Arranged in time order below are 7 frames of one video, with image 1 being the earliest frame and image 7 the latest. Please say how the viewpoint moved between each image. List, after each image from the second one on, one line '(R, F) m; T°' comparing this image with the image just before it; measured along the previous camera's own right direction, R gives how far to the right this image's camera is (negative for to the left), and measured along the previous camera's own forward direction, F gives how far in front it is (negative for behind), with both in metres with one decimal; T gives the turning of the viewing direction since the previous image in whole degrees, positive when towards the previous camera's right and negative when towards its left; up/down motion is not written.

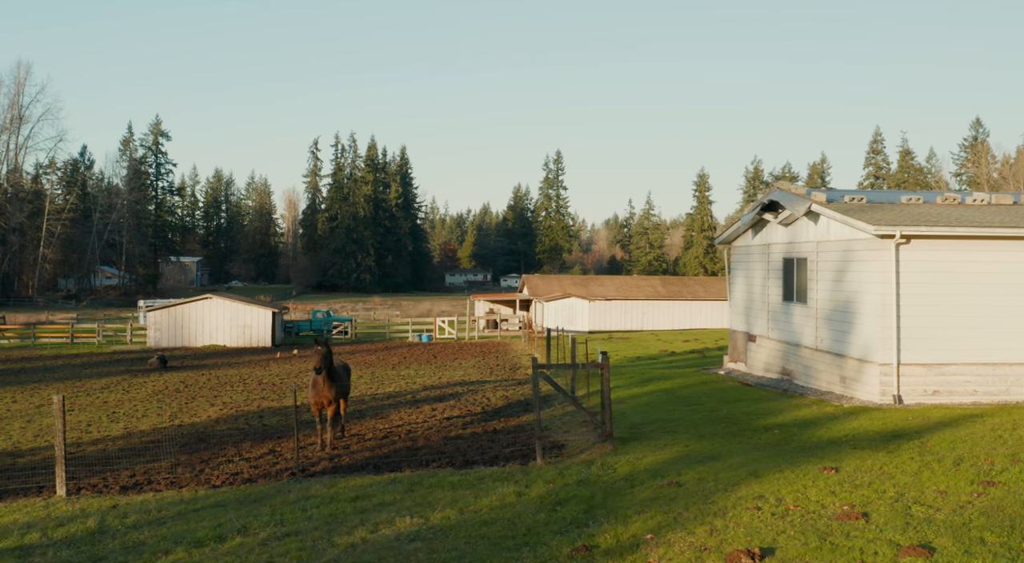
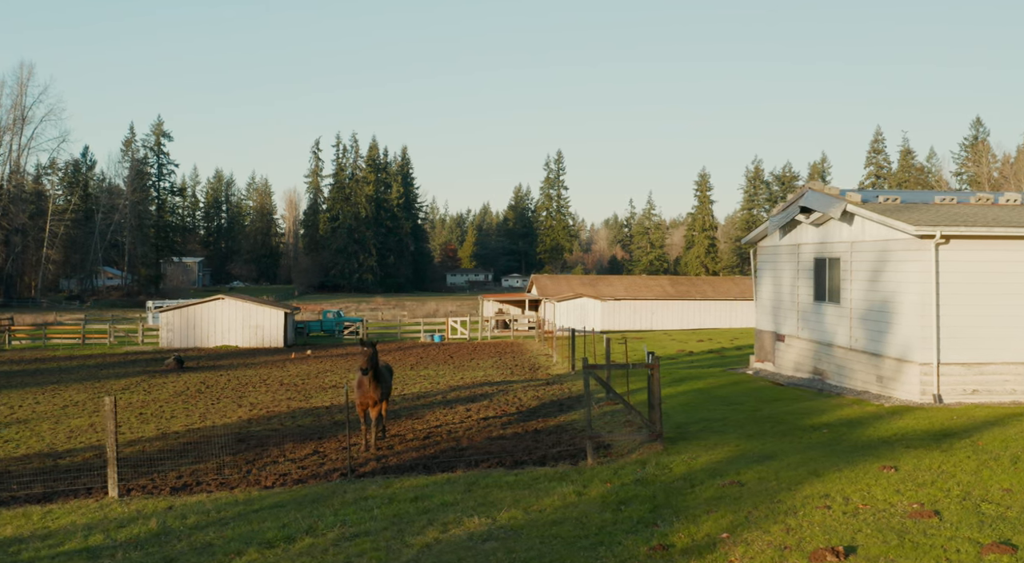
(-0.8, -0.1) m; 0°
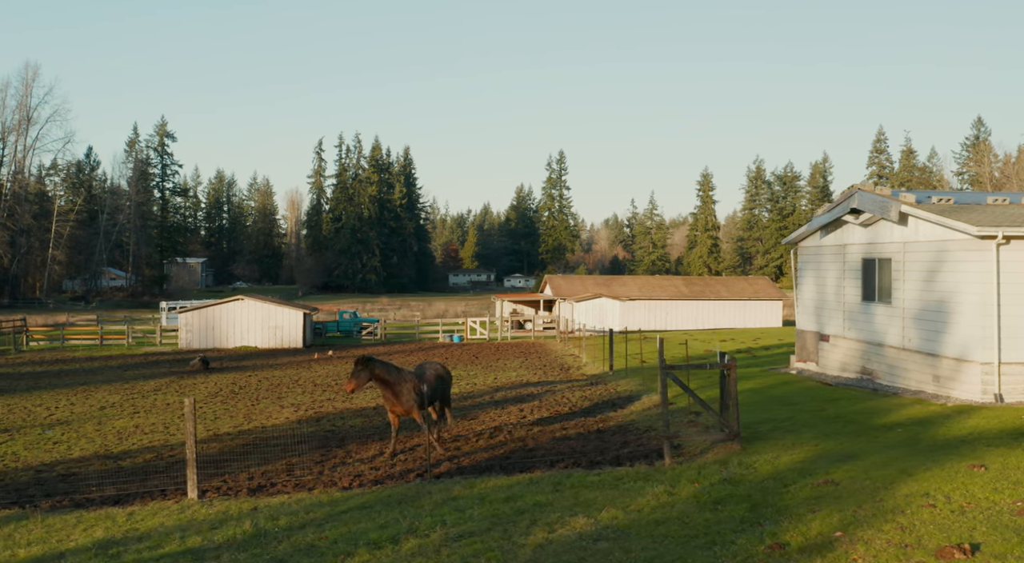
(-1.3, -0.1) m; 0°
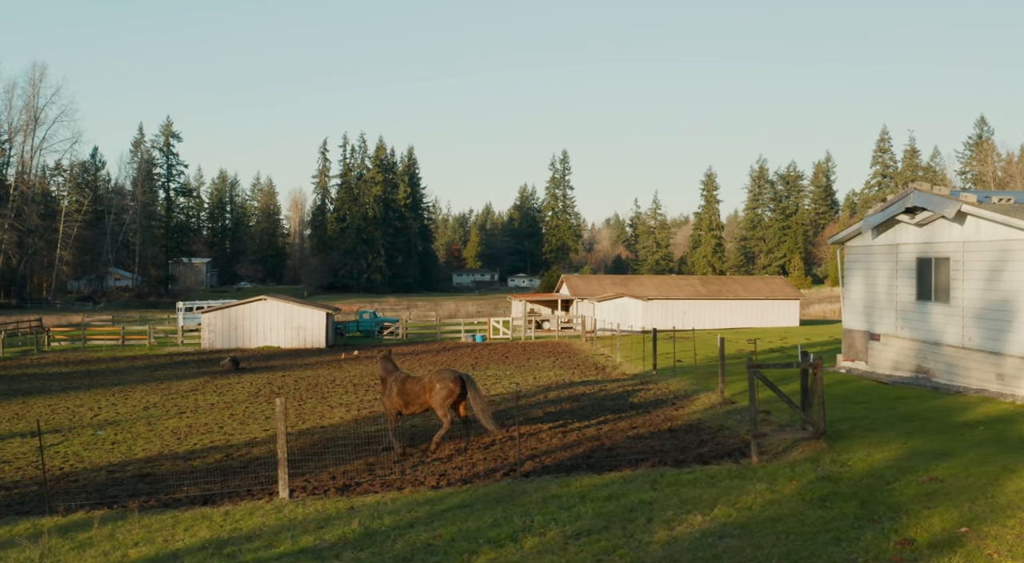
(-1.4, -0.1) m; 0°
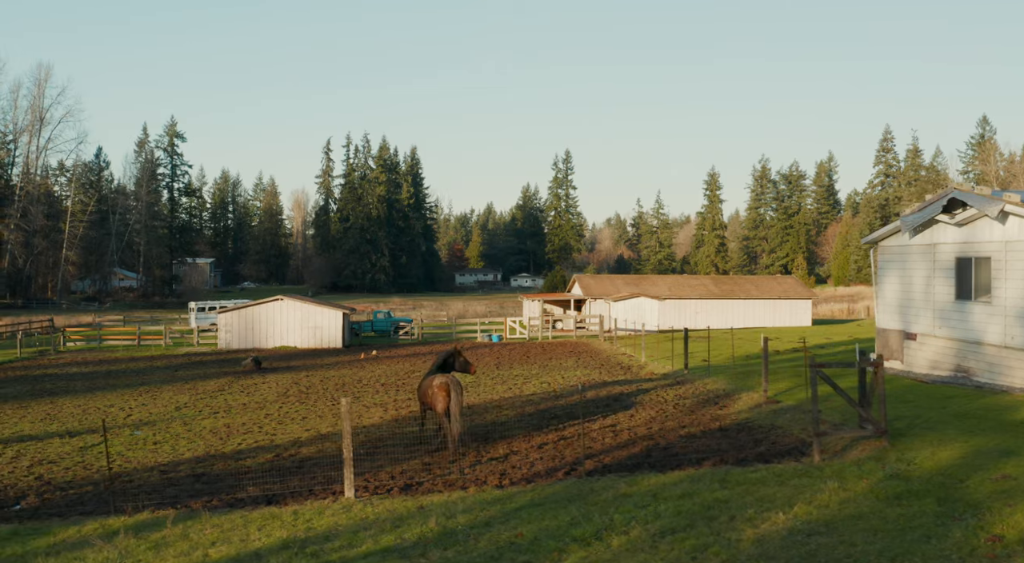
(-1.0, -0.1) m; 0°
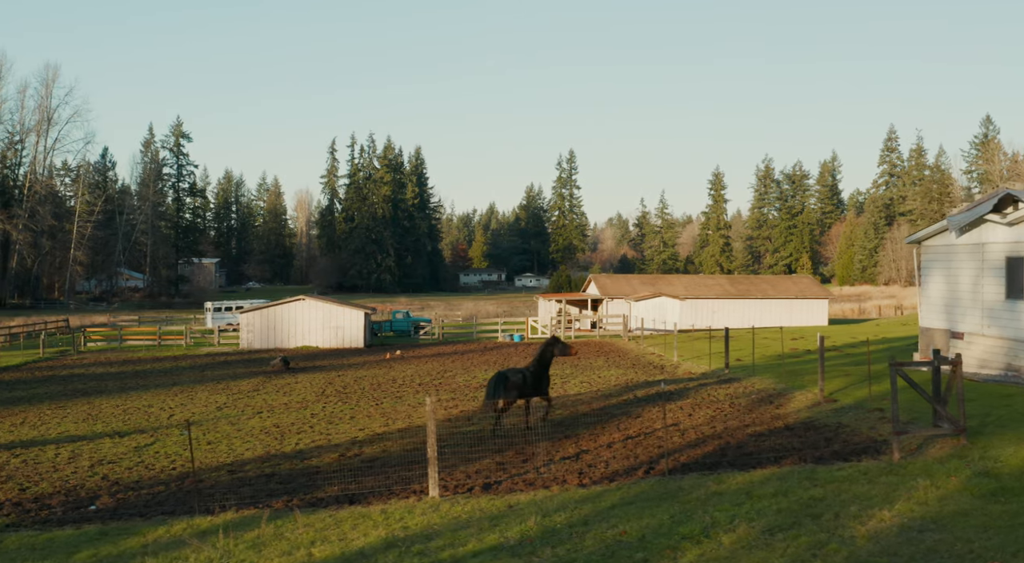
(-1.3, -0.1) m; 0°
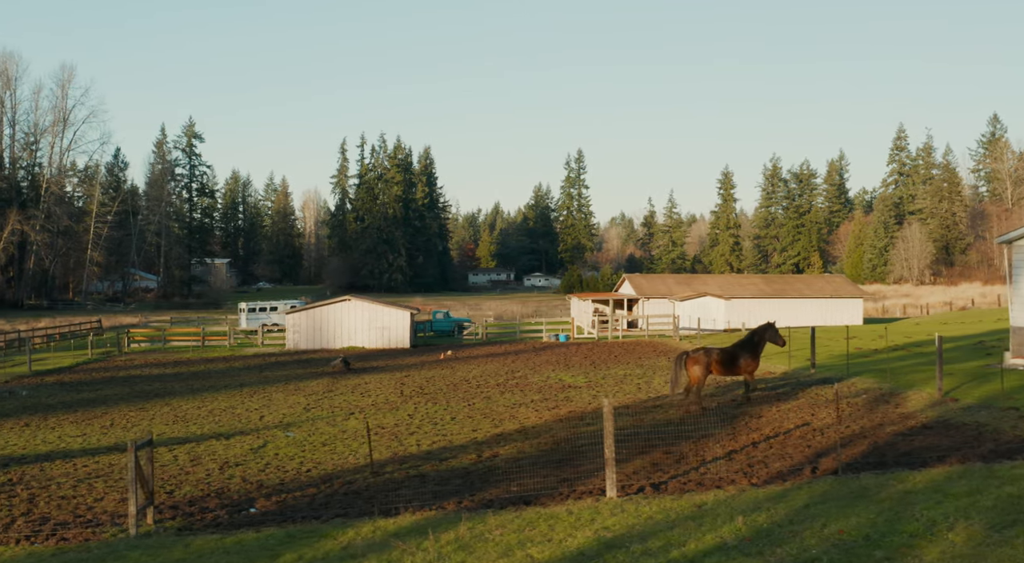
(-2.9, -0.1) m; +1°
